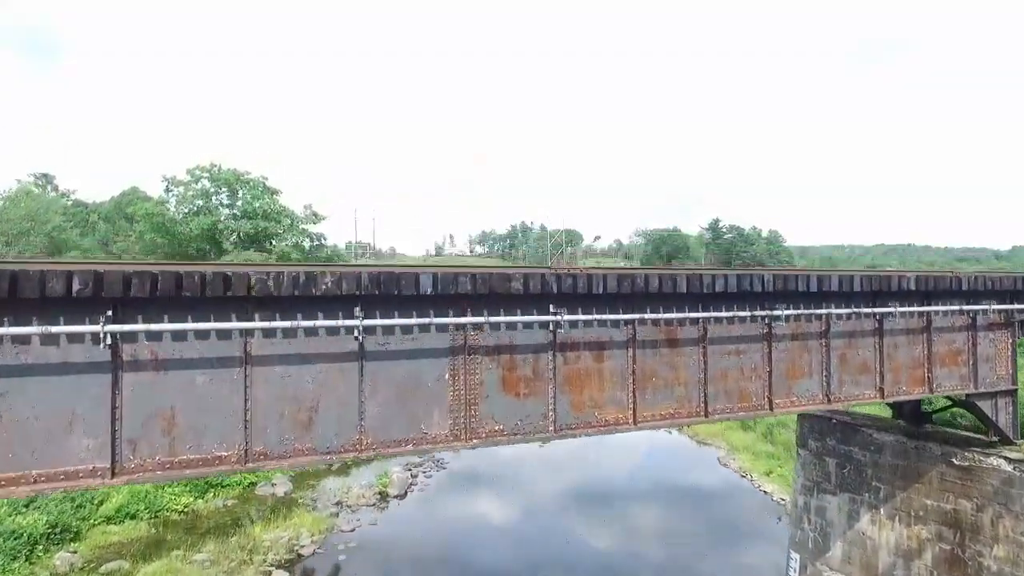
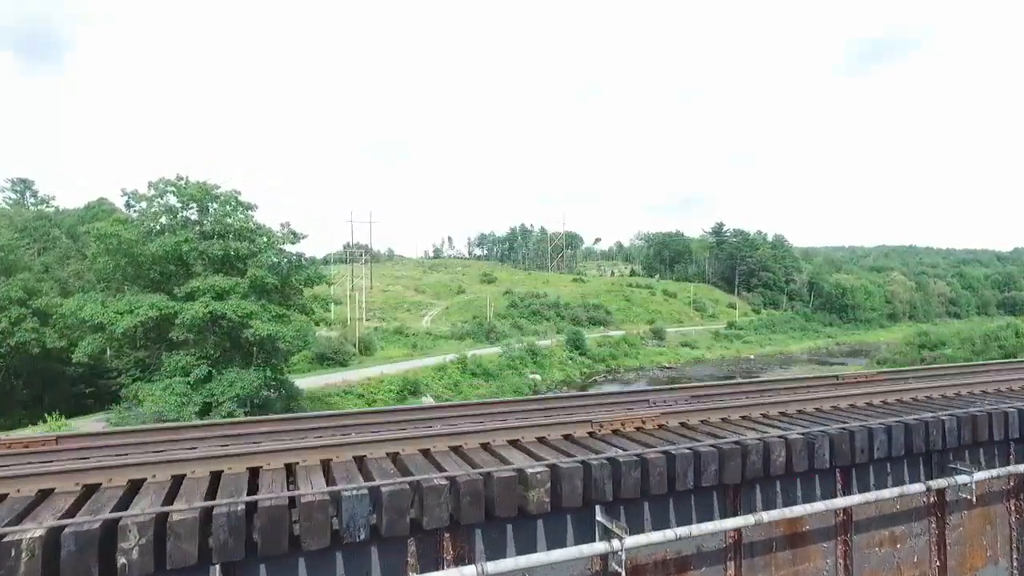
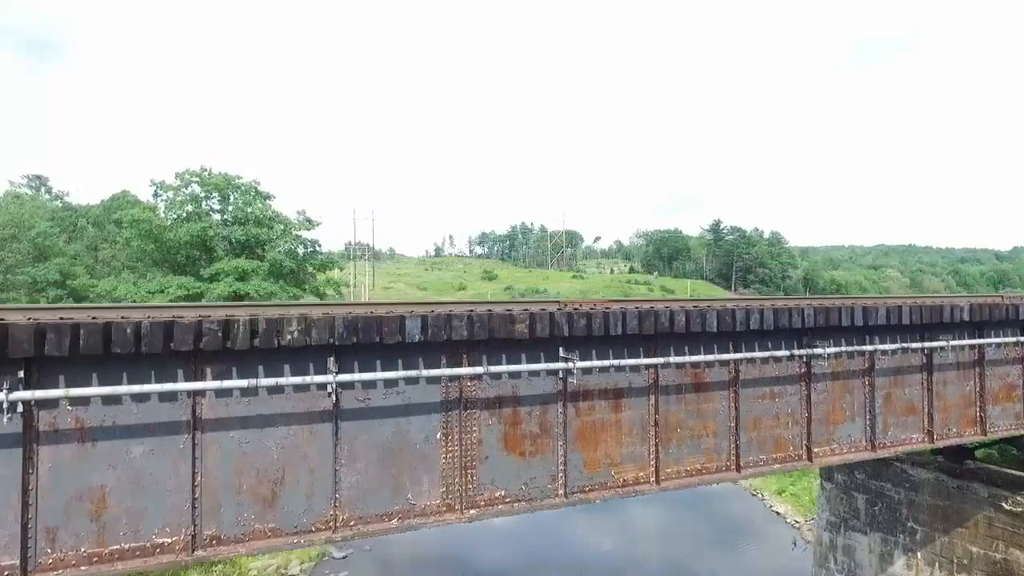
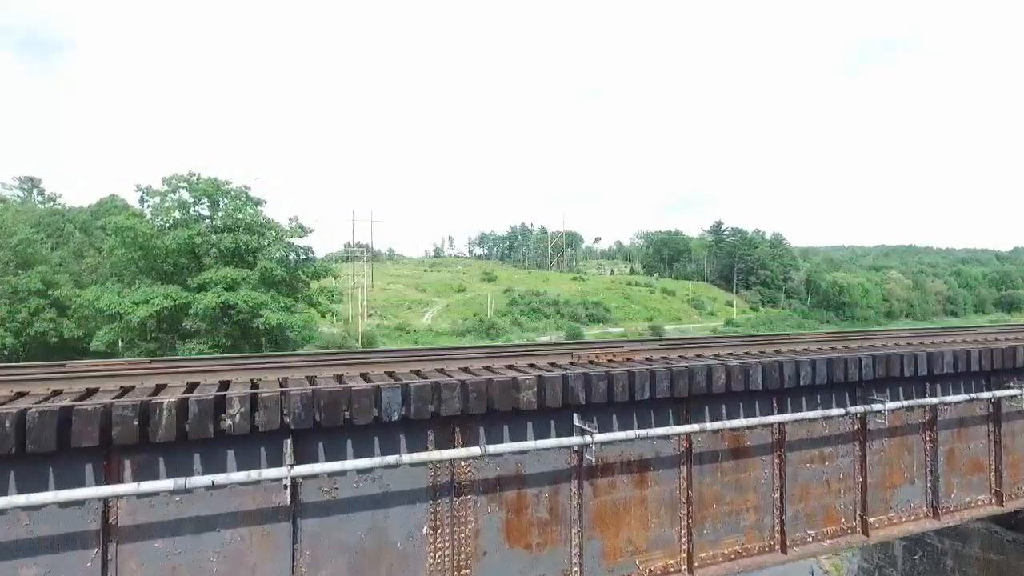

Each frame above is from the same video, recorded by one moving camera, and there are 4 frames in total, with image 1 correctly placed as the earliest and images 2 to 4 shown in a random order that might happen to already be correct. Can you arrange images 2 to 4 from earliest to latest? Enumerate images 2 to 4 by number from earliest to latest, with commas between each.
3, 4, 2
